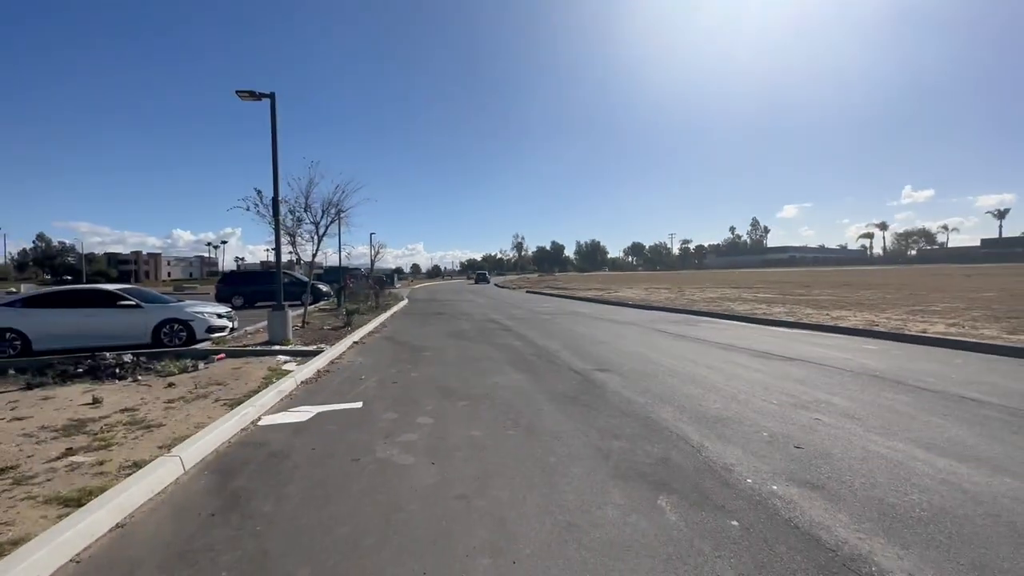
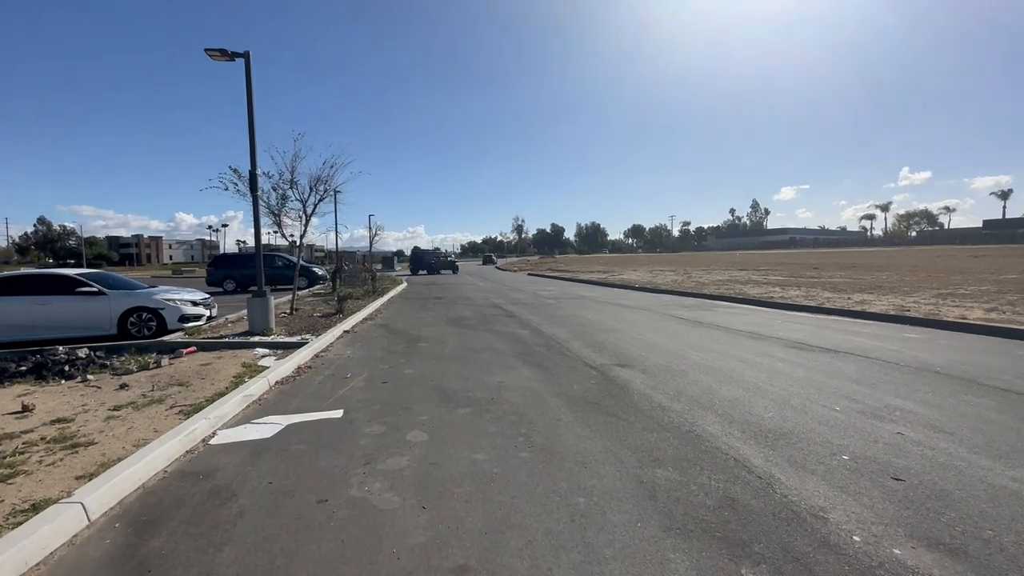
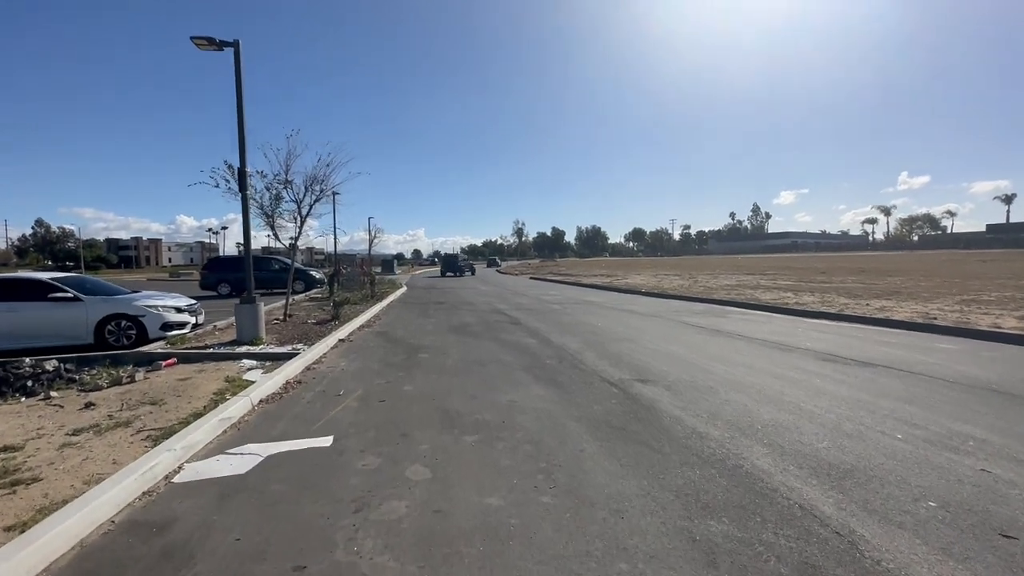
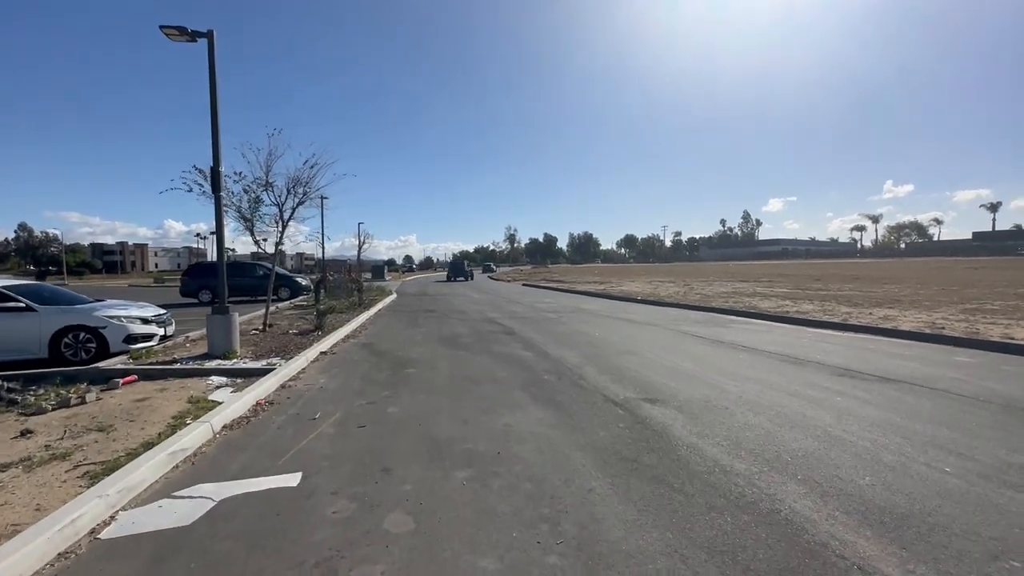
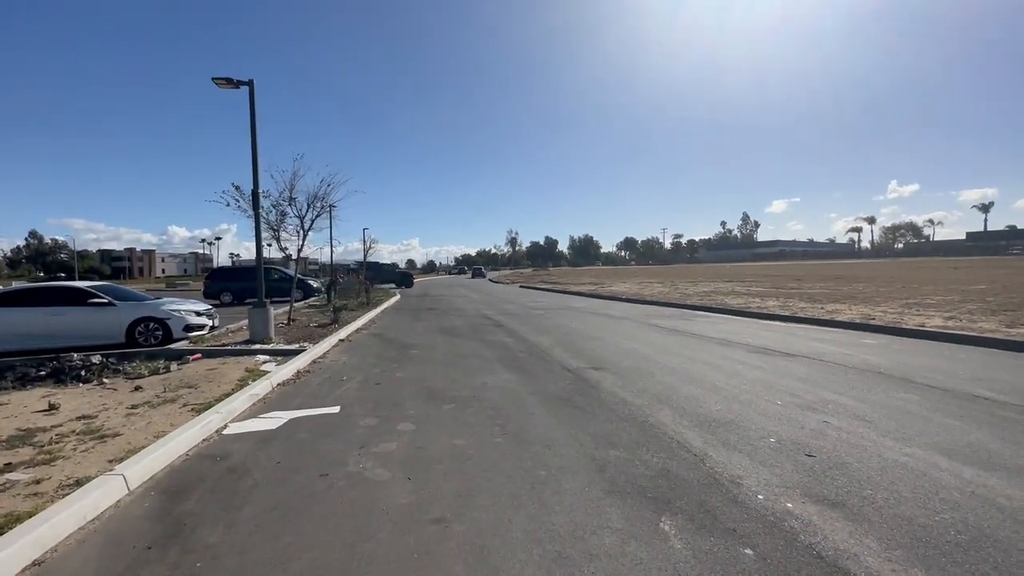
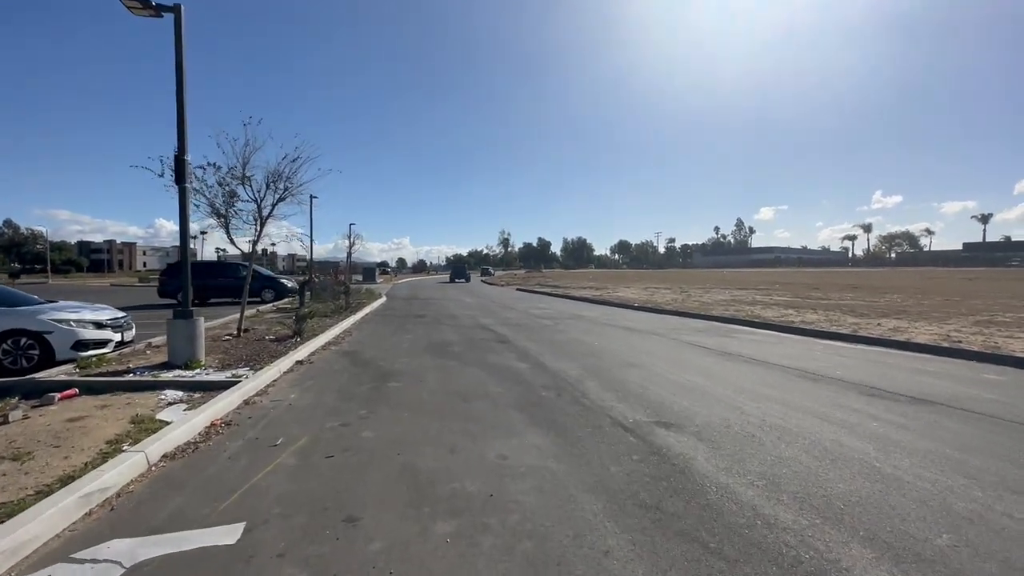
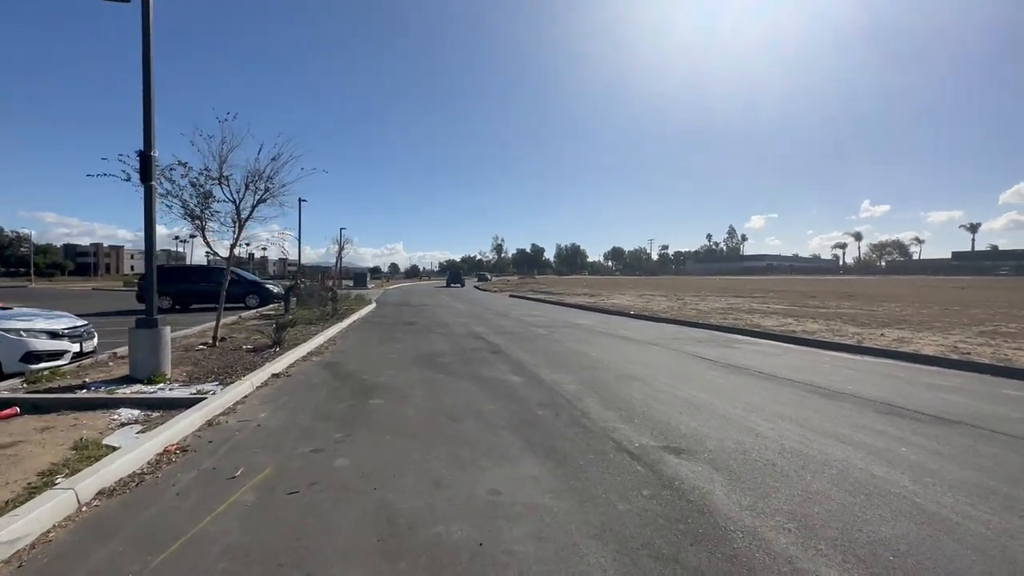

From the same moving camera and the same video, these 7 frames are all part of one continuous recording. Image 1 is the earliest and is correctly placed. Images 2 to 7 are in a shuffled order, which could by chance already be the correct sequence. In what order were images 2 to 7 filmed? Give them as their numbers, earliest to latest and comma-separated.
5, 2, 3, 4, 6, 7
